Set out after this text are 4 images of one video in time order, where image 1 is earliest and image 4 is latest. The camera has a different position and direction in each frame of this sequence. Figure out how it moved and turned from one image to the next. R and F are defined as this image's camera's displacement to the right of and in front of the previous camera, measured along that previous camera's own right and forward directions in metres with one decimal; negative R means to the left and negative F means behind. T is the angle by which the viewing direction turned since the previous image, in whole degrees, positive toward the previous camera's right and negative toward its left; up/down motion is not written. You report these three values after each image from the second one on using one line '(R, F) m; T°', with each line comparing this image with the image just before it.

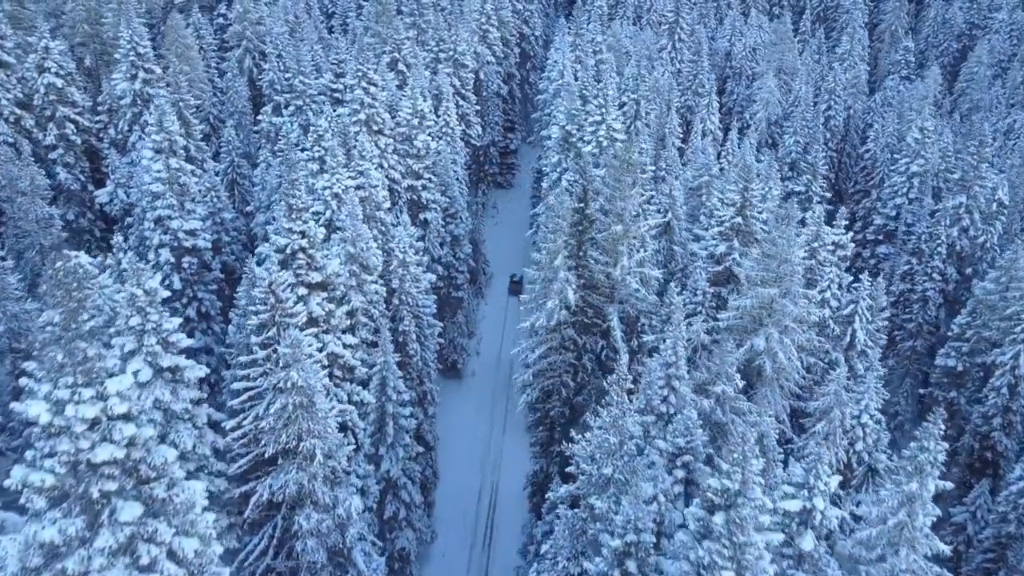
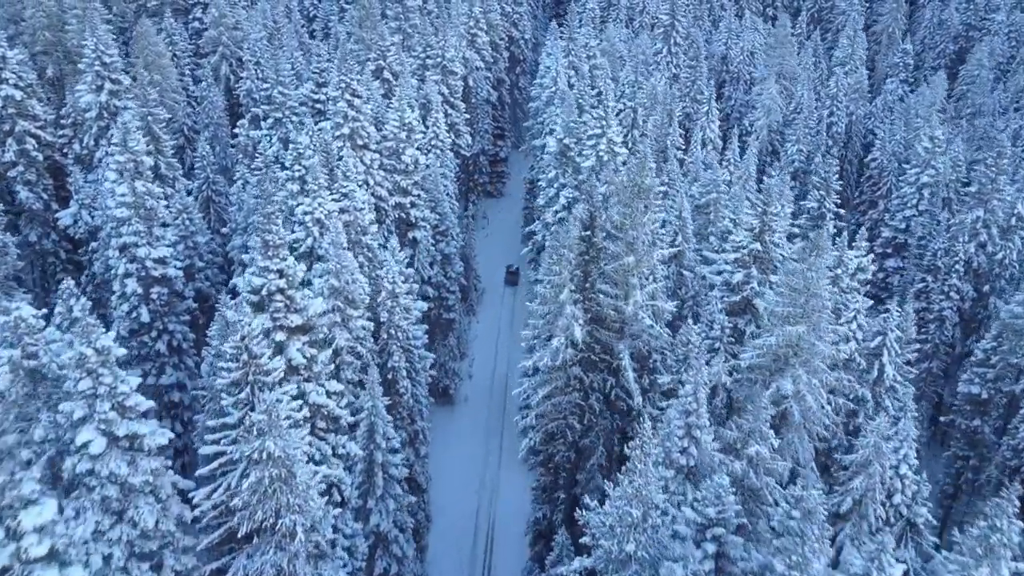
(-0.5, +2.6) m; +1°
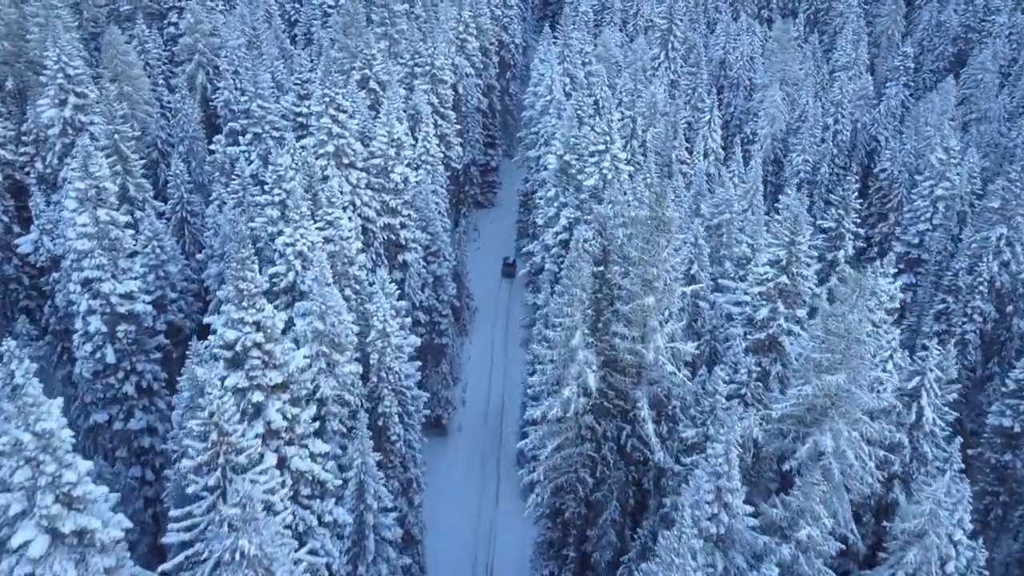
(-0.6, +2.7) m; +1°
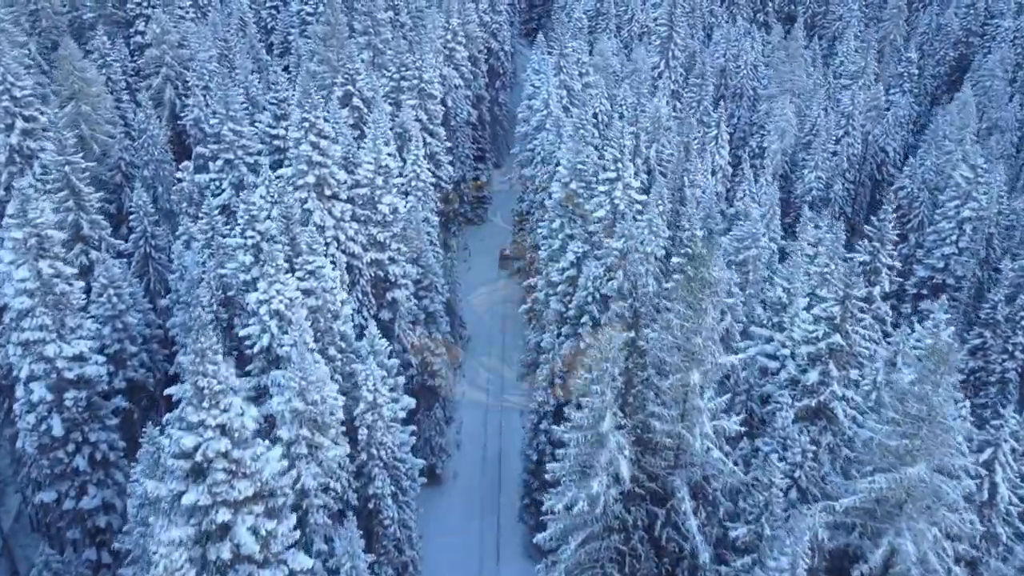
(-0.8, +3.7) m; +1°
